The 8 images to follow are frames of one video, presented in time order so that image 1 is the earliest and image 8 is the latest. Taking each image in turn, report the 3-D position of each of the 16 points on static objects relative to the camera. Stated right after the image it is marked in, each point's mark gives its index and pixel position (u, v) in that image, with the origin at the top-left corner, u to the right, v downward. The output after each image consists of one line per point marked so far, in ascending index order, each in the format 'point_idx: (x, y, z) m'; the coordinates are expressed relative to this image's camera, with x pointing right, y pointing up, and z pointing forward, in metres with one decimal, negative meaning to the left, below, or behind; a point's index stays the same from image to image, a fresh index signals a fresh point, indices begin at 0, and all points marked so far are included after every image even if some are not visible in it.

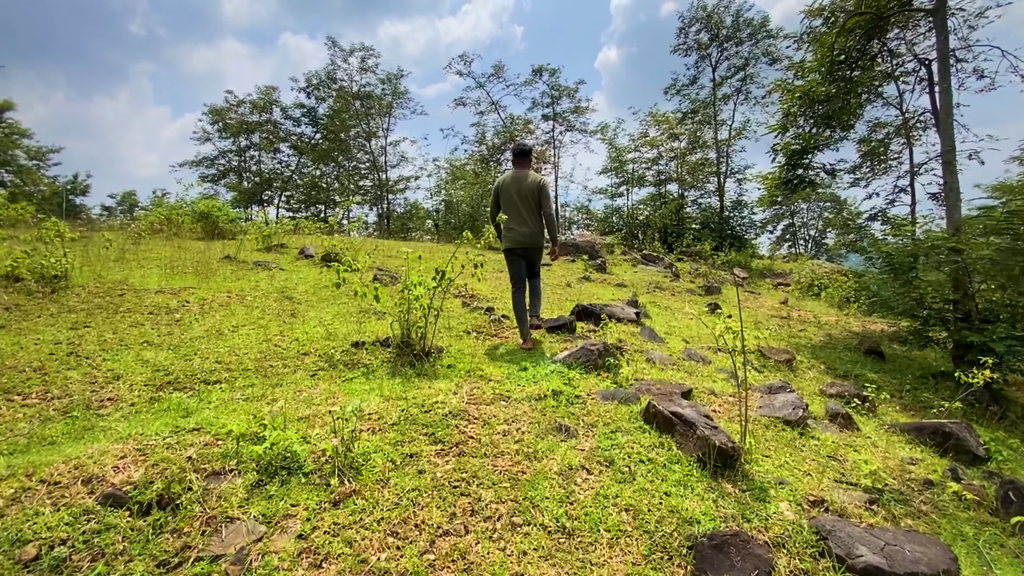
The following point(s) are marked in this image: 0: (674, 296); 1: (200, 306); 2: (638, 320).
0: (+3.3, -0.2, +10.1) m
1: (-3.3, -0.2, +5.2) m
2: (+1.7, -0.4, +6.5) m
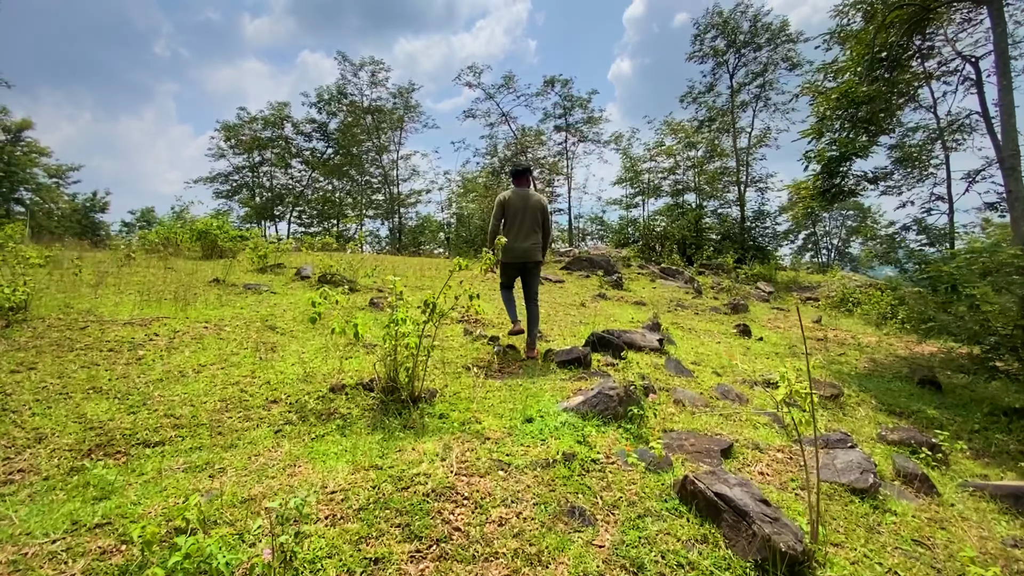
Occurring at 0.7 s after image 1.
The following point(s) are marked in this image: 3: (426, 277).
0: (+3.5, -0.5, +9.3) m
1: (-3.3, -0.5, +4.6) m
2: (+1.8, -0.7, +5.8) m
3: (-1.8, +0.2, +10.0) m
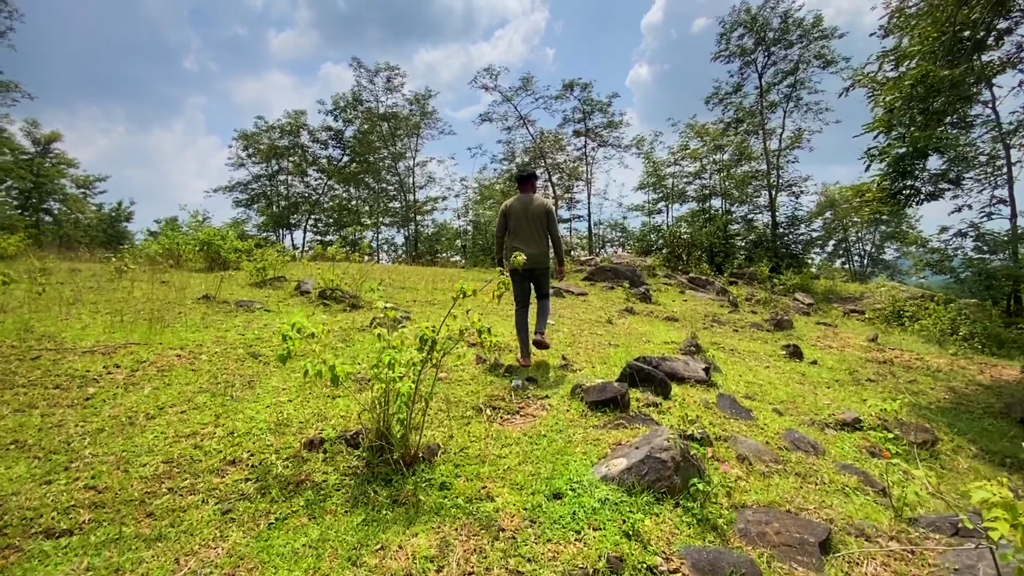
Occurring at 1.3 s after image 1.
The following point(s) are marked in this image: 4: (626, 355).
0: (+3.9, -0.8, +8.4) m
1: (-3.1, -0.7, +3.9) m
2: (+2.0, -0.9, +4.9) m
3: (-1.4, 0.0, +9.2) m
4: (+1.4, -0.8, +5.8) m
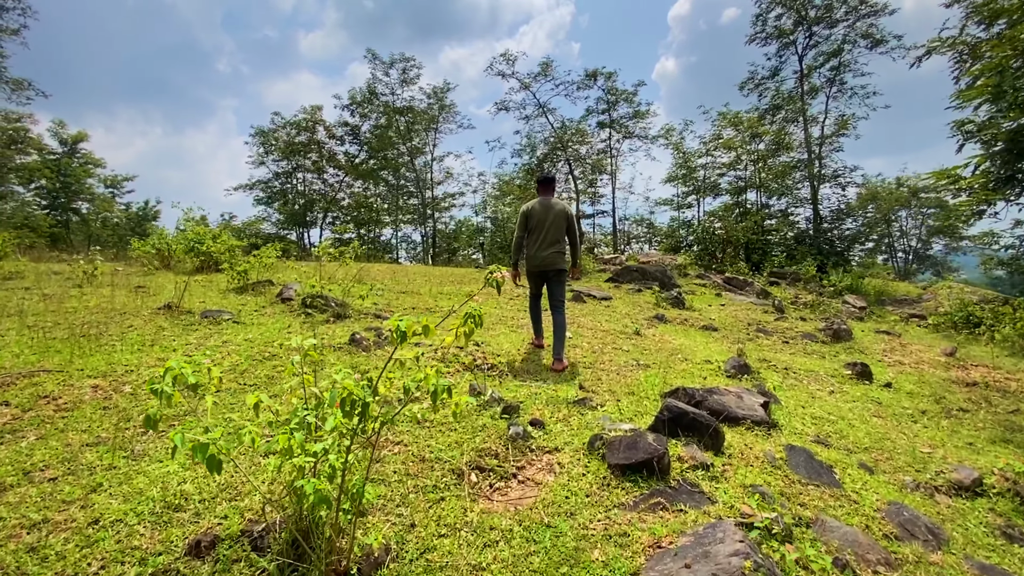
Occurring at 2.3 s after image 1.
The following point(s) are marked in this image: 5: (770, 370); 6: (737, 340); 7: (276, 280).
0: (+4.1, -0.9, +7.2) m
1: (-3.1, -0.8, +3.1) m
2: (+2.0, -1.0, +3.8) m
3: (-1.2, -0.1, +8.3) m
4: (+1.4, -0.9, +4.8) m
5: (+3.1, -1.0, +5.8) m
6: (+3.4, -0.8, +7.3) m
7: (-3.7, +0.1, +7.5) m
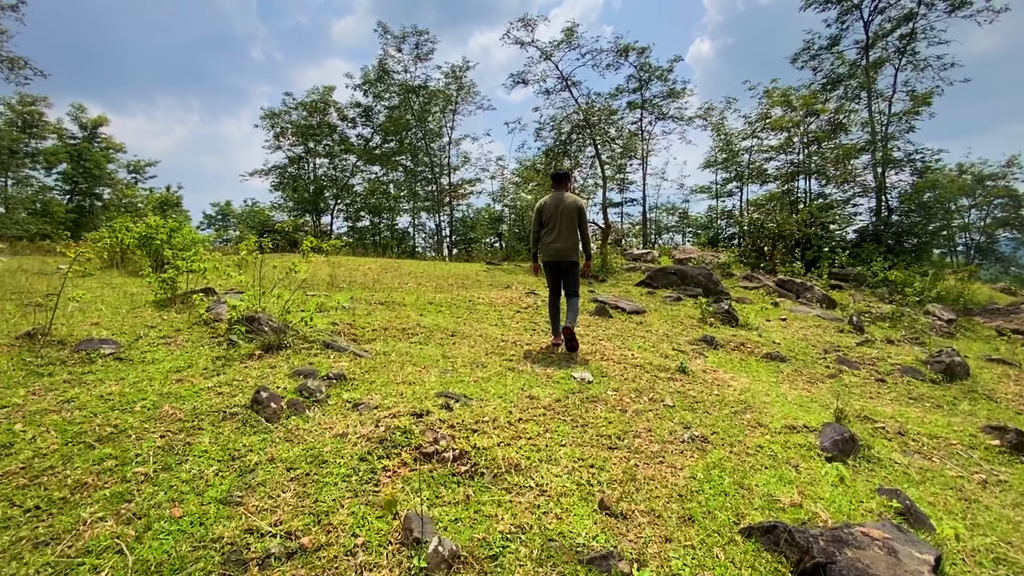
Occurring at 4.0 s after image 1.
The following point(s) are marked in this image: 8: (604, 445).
0: (+4.1, -1.1, +5.3) m
1: (-3.3, -1.0, +1.6) m
2: (+1.9, -1.3, +2.0) m
3: (-1.1, -0.2, +6.6) m
4: (+1.3, -1.2, +3.0) m
5: (+3.0, -1.2, +4.0) m
6: (+3.4, -1.0, +5.5) m
7: (-3.6, 0.0, +6.0) m
8: (+0.6, -1.0, +3.2) m
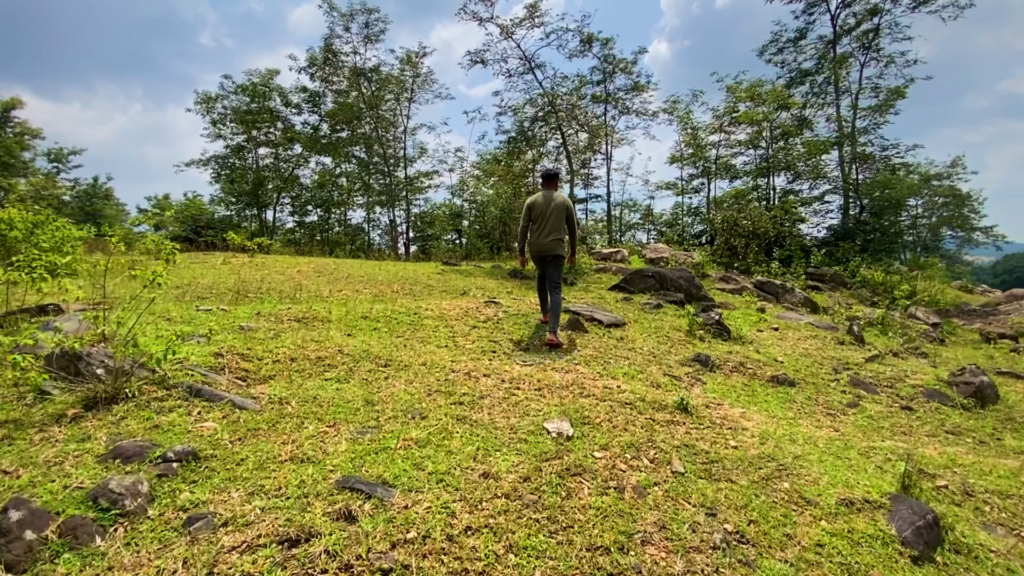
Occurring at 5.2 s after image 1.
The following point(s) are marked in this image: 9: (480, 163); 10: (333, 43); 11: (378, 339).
0: (+3.7, -1.2, +4.4) m
1: (-3.4, -1.2, +0.1) m
2: (+1.7, -1.5, +0.9) m
3: (-1.6, -0.4, +5.3) m
4: (+1.1, -1.3, +1.9) m
5: (+2.7, -1.3, +3.0) m
6: (+3.0, -1.1, +4.5) m
7: (-4.1, -0.1, +4.5) m
8: (+0.4, -1.2, +2.0) m
9: (-1.3, +4.9, +19.2) m
10: (-7.2, +9.9, +19.5) m
11: (-1.3, -0.5, +4.8) m
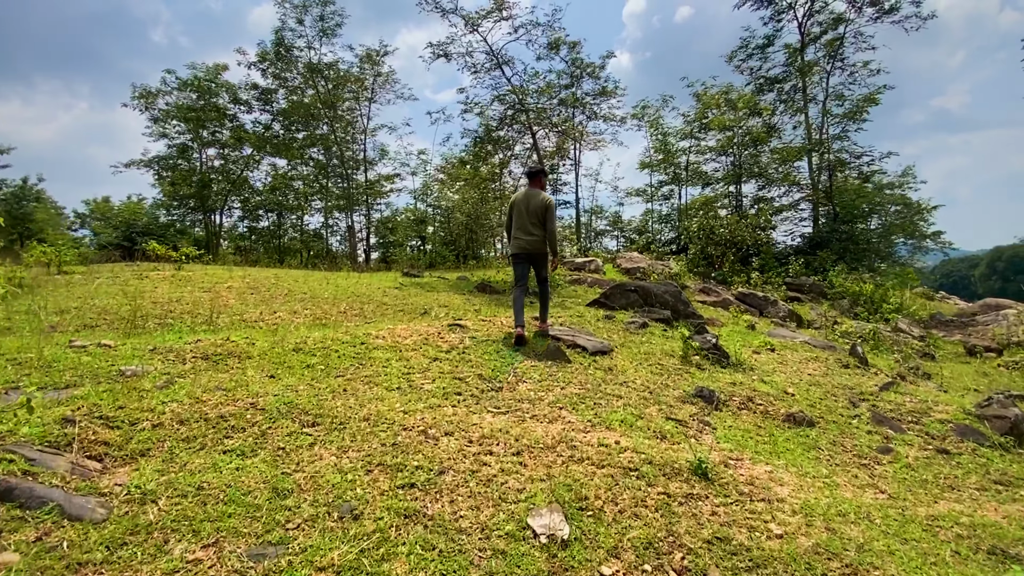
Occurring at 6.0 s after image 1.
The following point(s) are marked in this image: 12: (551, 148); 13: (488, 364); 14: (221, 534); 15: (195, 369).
0: (+3.5, -1.4, +3.7) m
1: (-3.3, -1.4, -1.1) m
2: (+1.7, -1.6, +0.1) m
3: (-1.9, -0.6, +4.2) m
4: (+1.1, -1.5, +1.0) m
5: (+2.6, -1.5, +2.2) m
6: (+2.8, -1.3, +3.7) m
7: (-4.3, -0.4, +3.3) m
8: (+0.3, -1.4, +1.1) m
9: (-2.6, +4.5, +18.2) m
10: (-8.5, +9.5, +18.2) m
11: (-1.5, -0.7, +3.8) m
12: (+1.2, +4.1, +14.4) m
13: (-0.2, -0.7, +4.5) m
14: (-1.2, -1.0, +2.1) m
15: (-2.4, -0.6, +3.7) m
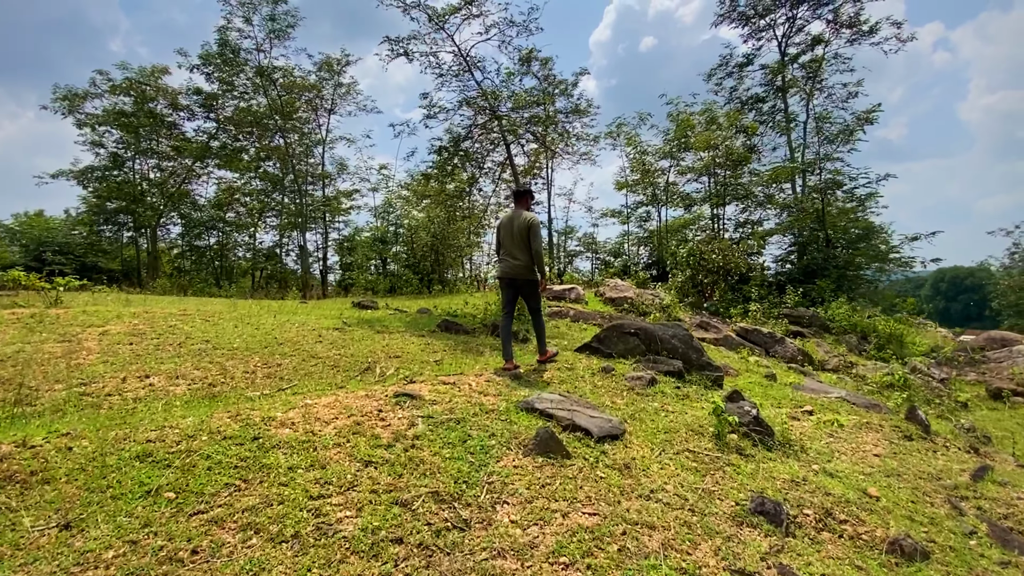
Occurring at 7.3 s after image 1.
0: (+3.3, -1.8, +2.4) m
1: (-3.1, -1.6, -2.8) m
2: (+1.9, -1.9, -1.3) m
3: (-2.0, -1.0, +2.6) m
4: (+1.1, -1.7, -0.5) m
5: (+2.6, -1.9, +0.8) m
6: (+2.7, -1.7, +2.4) m
7: (-4.4, -0.7, +1.5) m
8: (+0.4, -1.6, -0.4) m
9: (-3.6, +3.6, +16.7) m
10: (-9.6, +8.6, +16.5) m
11: (-1.7, -1.1, +2.2) m
12: (+0.4, +3.3, +13.1) m
13: (-0.4, -1.1, +3.0) m
14: (-1.2, -1.4, +0.5) m
15: (-2.5, -1.0, +2.1) m
